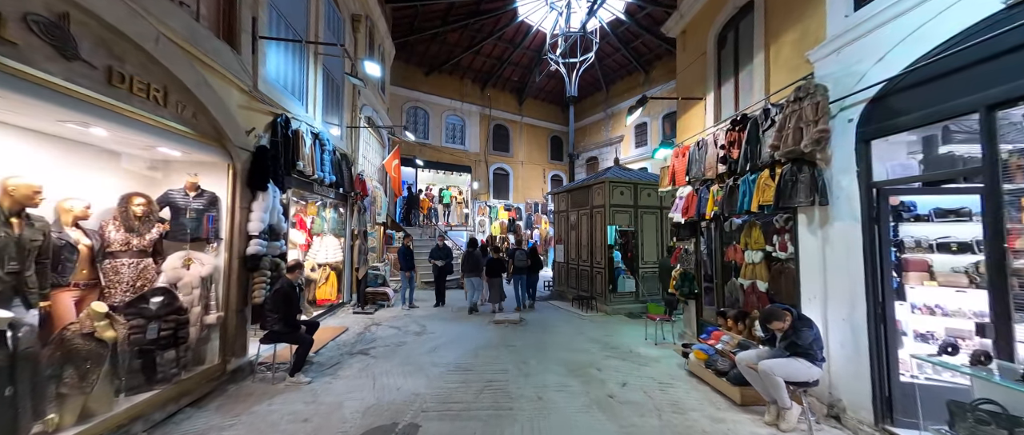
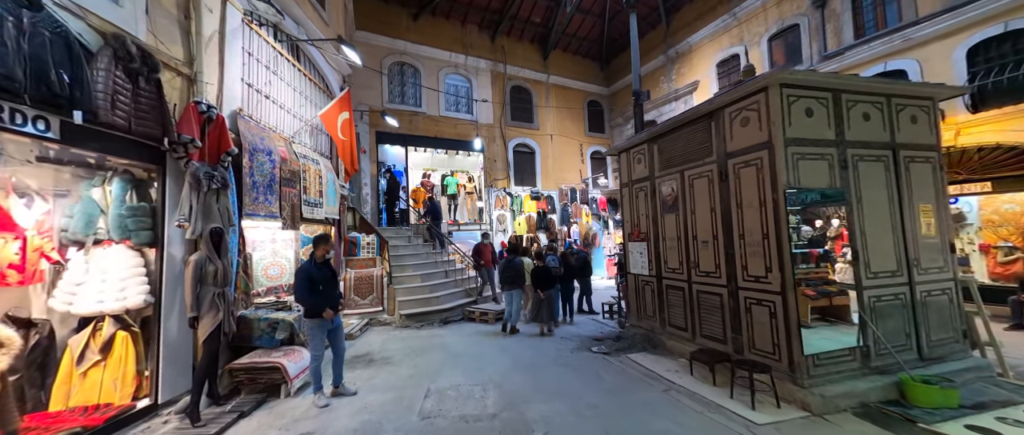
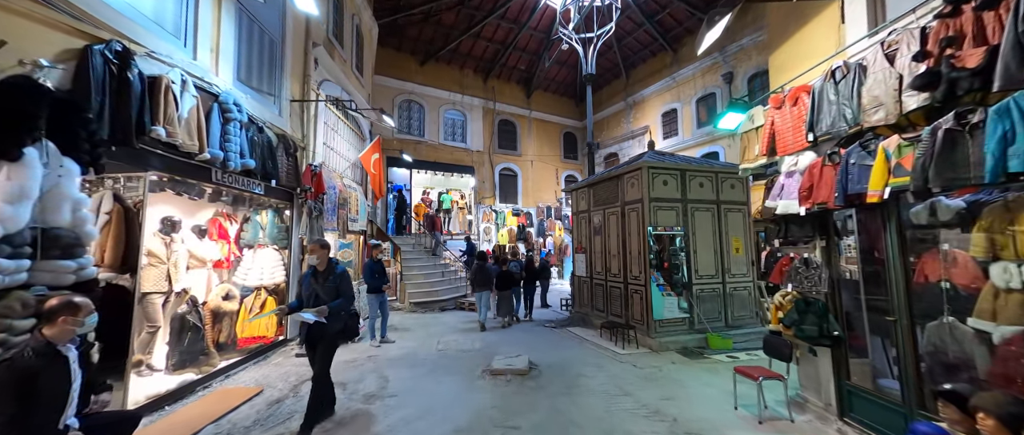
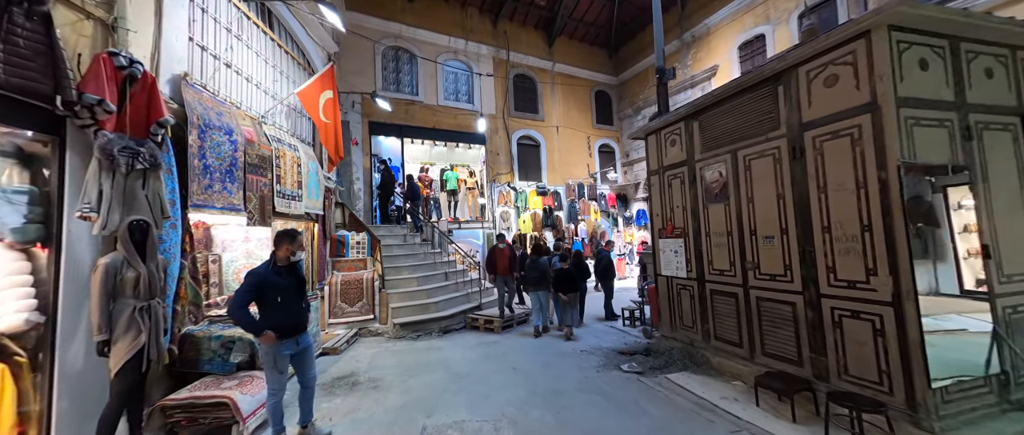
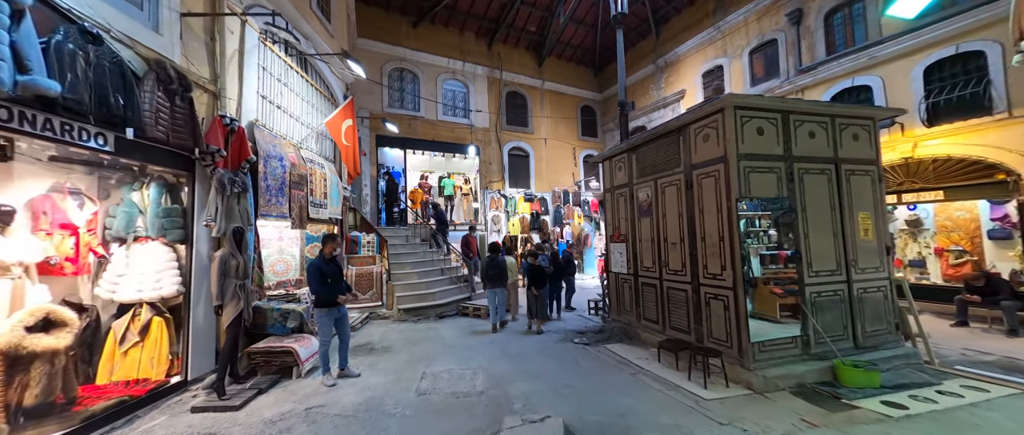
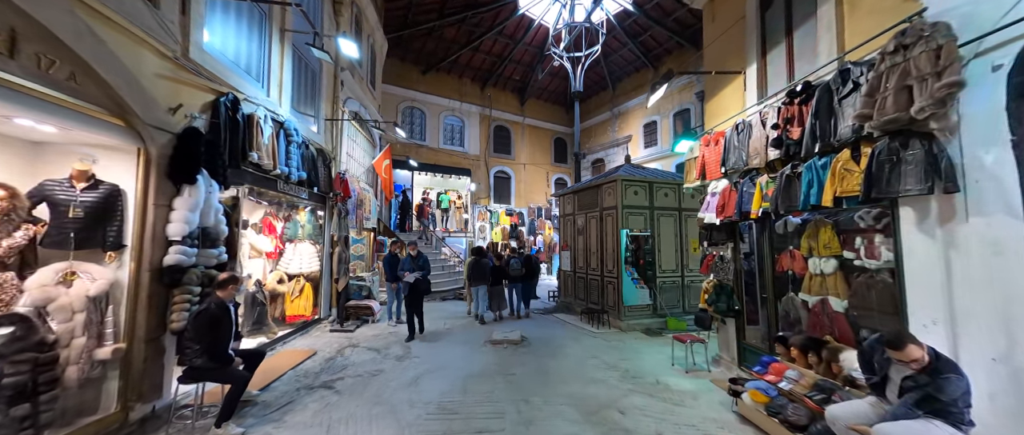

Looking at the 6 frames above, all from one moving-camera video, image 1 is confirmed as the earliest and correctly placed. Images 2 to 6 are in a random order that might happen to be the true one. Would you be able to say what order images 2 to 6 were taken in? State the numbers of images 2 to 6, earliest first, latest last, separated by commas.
6, 3, 5, 2, 4
